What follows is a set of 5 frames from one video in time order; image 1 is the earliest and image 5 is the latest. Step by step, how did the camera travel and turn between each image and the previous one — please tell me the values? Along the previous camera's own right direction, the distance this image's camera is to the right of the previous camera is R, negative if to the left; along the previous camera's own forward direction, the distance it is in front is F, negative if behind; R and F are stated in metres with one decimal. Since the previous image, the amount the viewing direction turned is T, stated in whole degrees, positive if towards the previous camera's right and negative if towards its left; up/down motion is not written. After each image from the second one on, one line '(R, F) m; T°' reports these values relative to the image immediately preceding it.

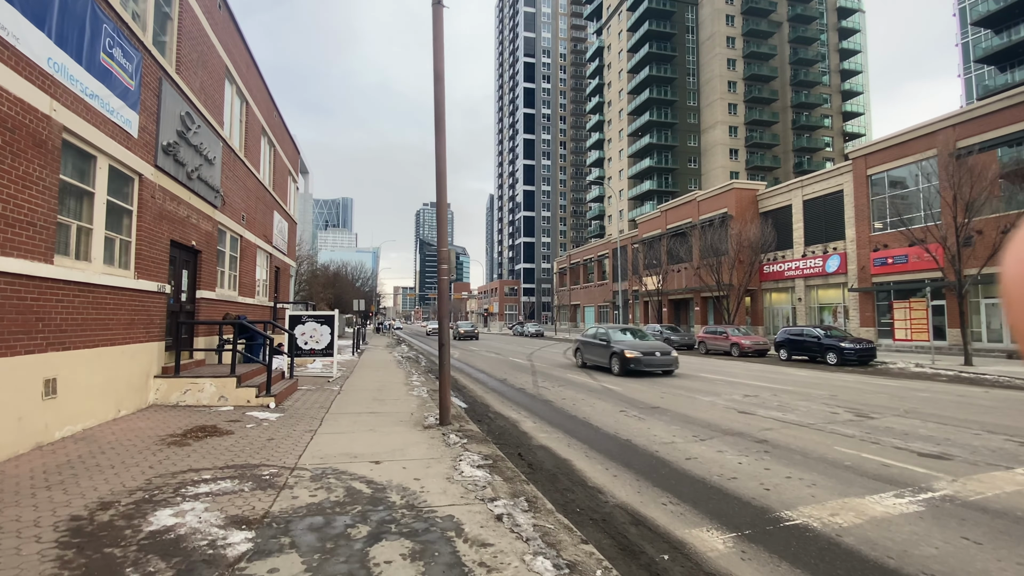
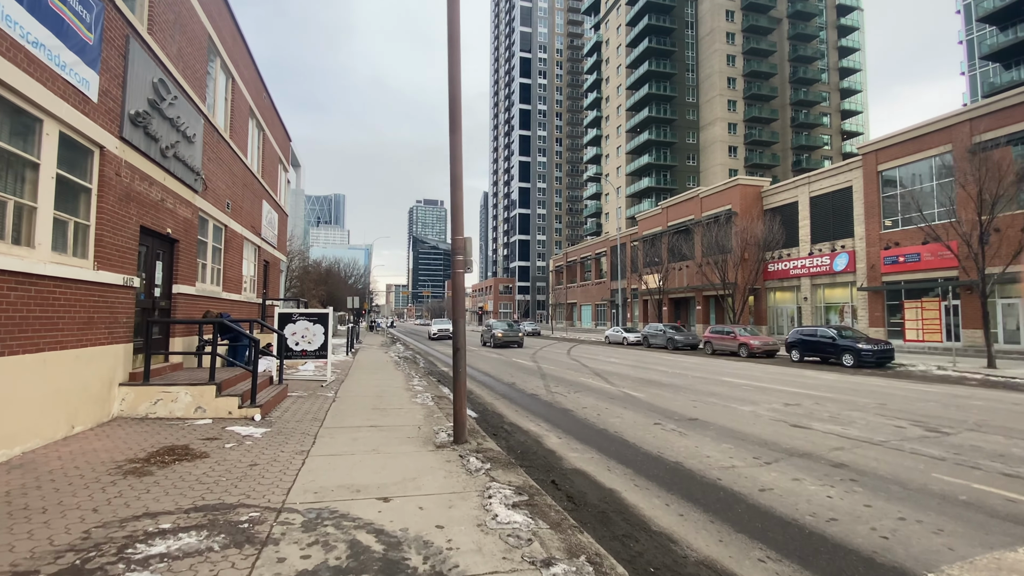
(-0.5, +1.1) m; +1°
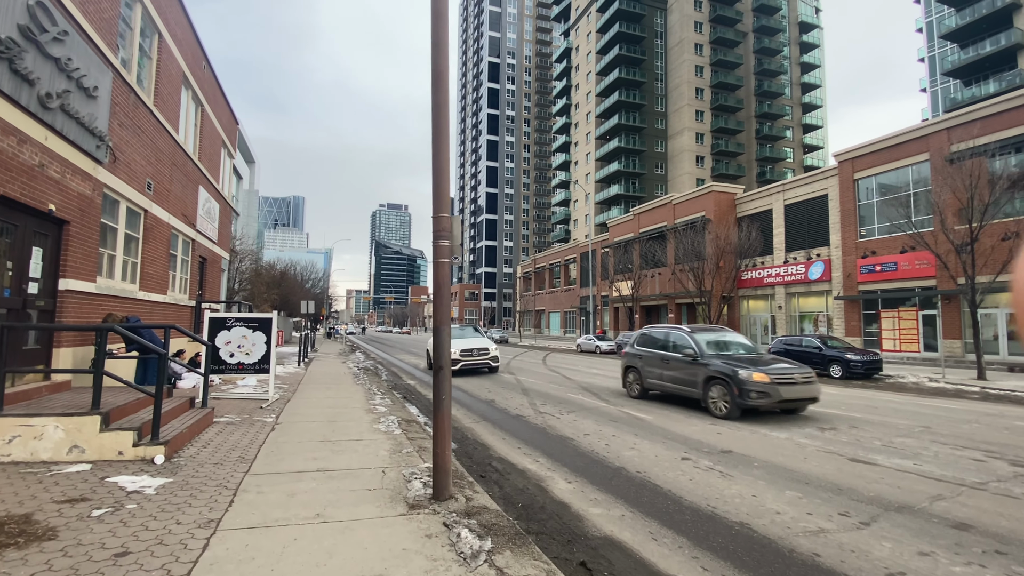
(-0.4, +1.8) m; +4°
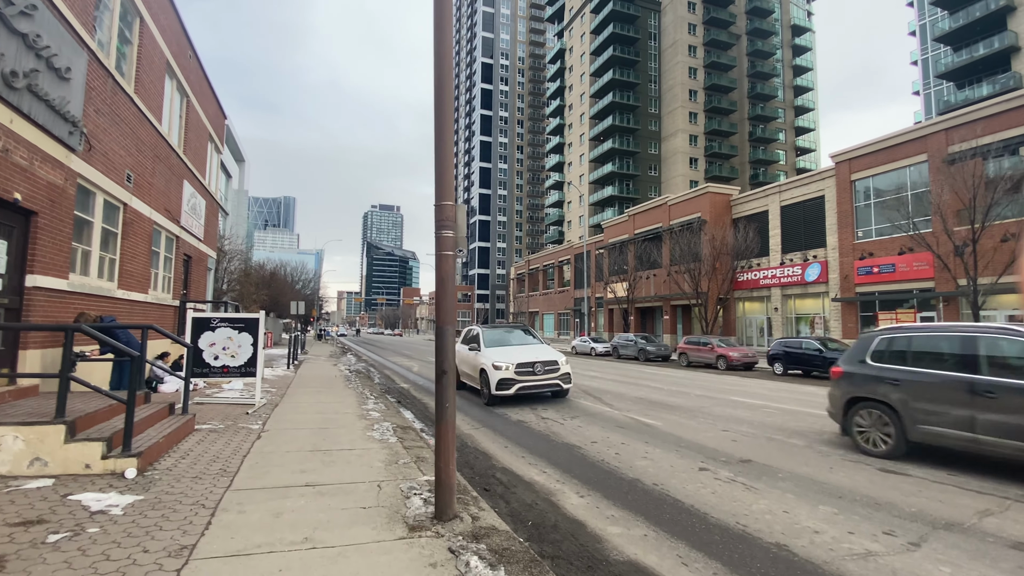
(-0.2, +0.5) m; +1°
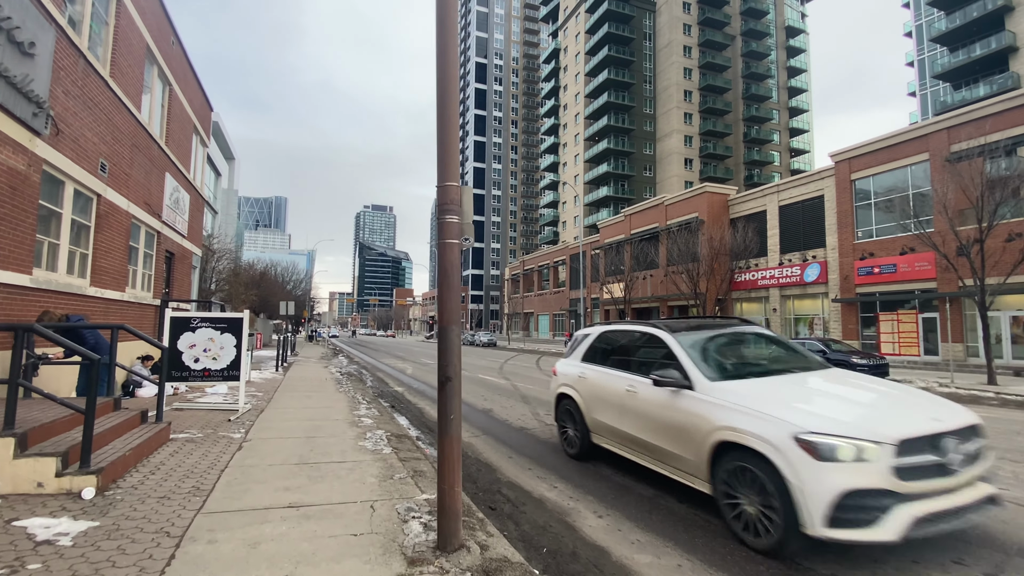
(-0.2, +0.6) m; +1°
